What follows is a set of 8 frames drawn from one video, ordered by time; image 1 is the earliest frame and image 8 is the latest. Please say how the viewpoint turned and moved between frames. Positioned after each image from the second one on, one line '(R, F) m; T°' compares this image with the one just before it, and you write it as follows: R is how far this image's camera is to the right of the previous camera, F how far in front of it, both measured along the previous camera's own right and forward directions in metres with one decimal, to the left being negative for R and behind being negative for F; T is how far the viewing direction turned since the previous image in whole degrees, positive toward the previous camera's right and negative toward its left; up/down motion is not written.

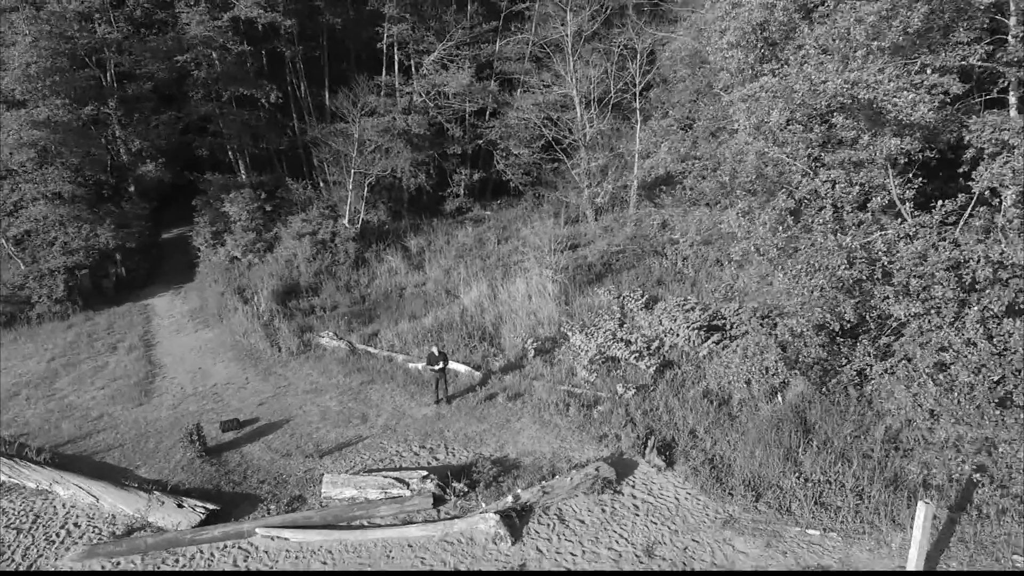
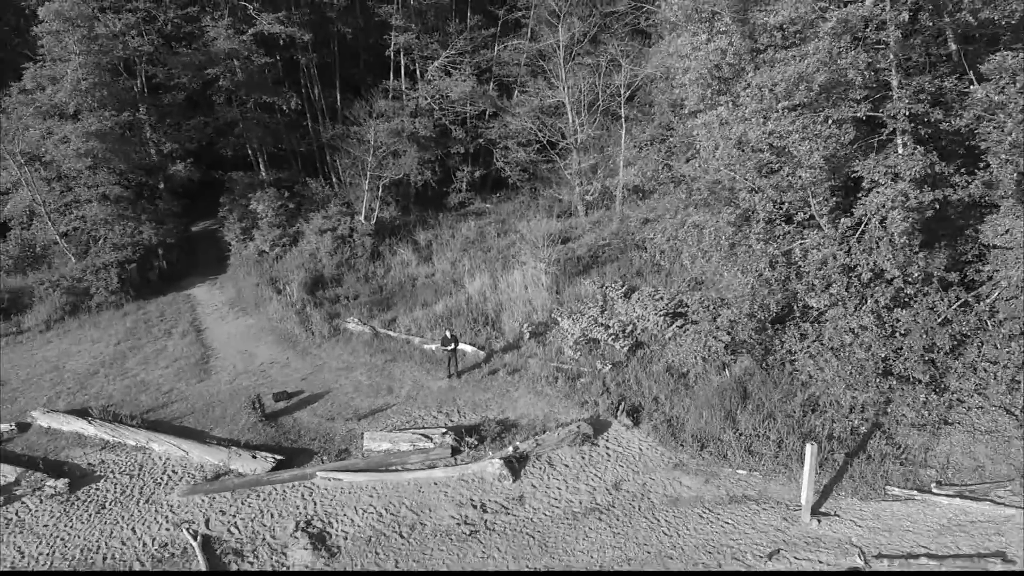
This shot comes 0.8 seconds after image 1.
(0.0, -1.7) m; 0°
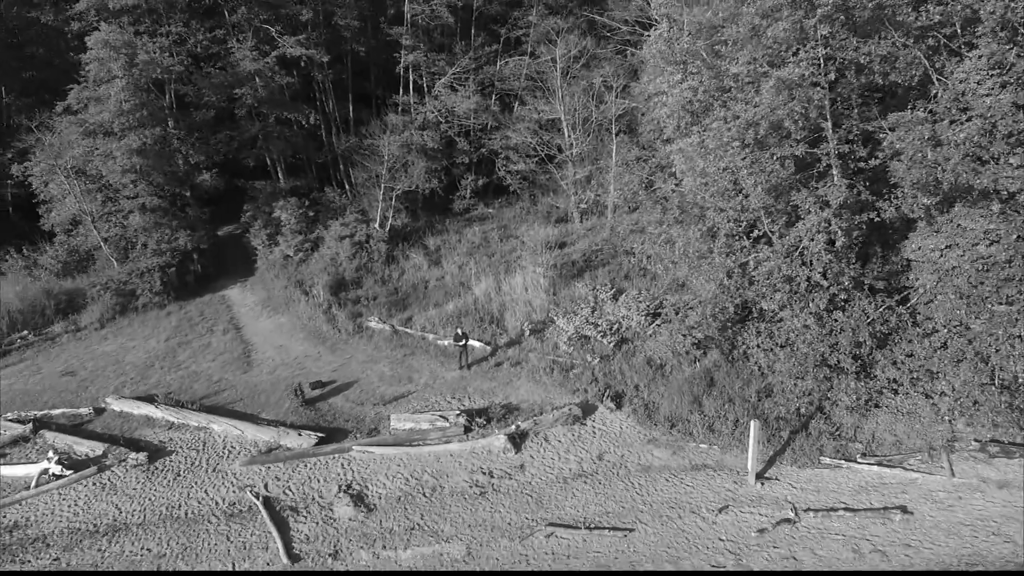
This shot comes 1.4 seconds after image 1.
(0.0, -1.6) m; 0°
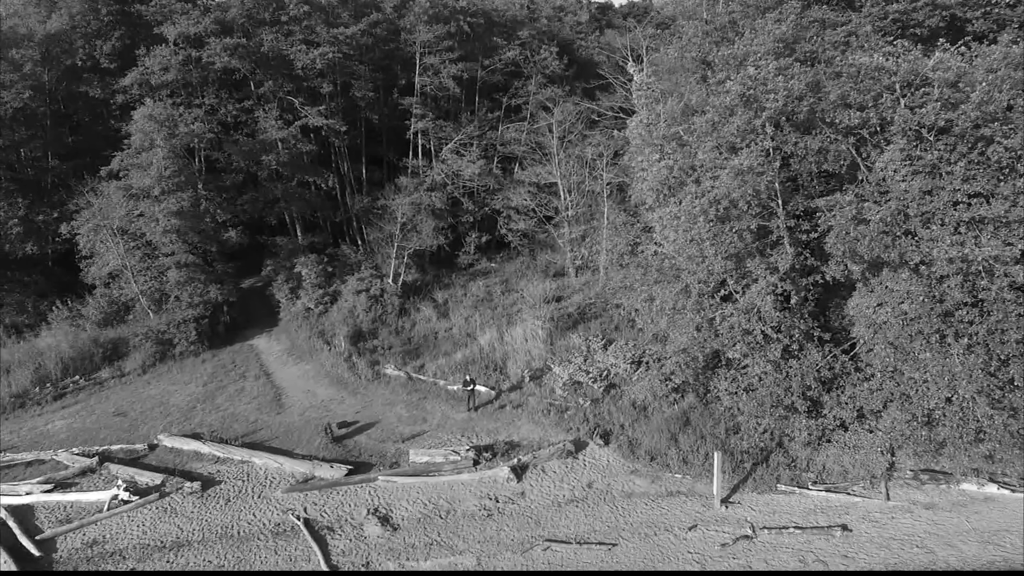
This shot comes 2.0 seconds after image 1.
(0.0, -1.6) m; 0°
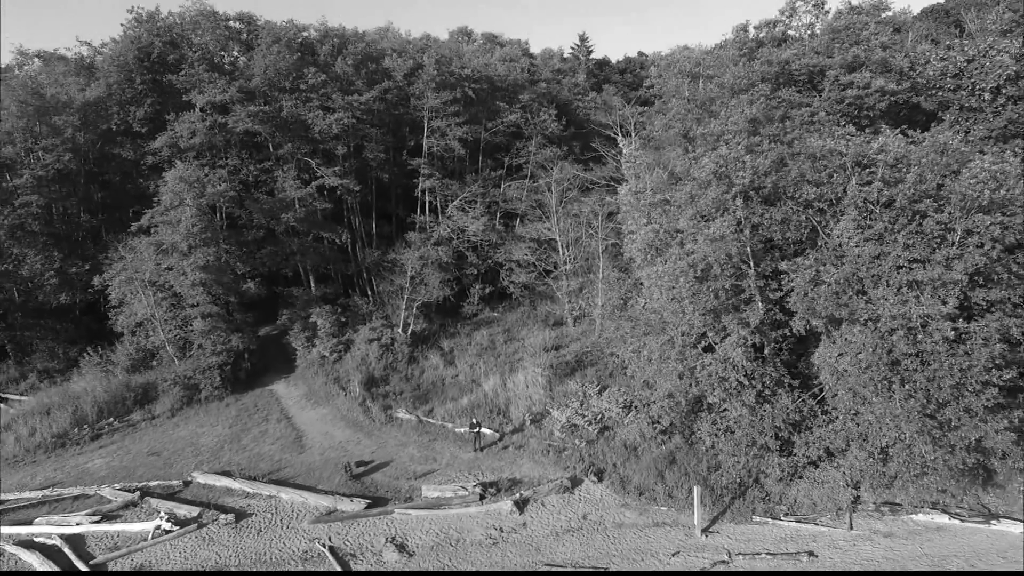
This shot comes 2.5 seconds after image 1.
(0.0, -1.3) m; 0°
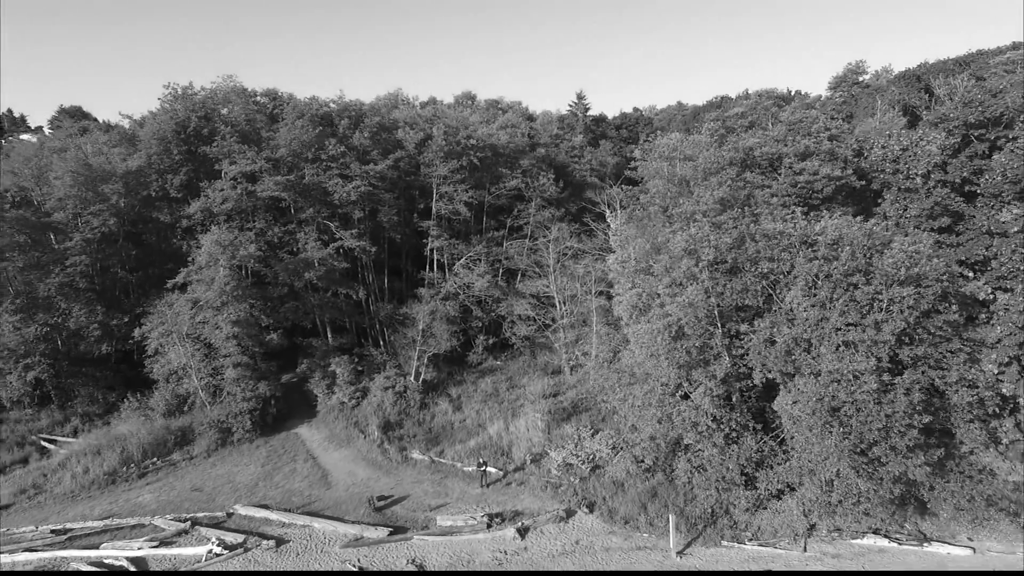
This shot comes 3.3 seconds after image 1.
(-0.1, -2.1) m; 0°
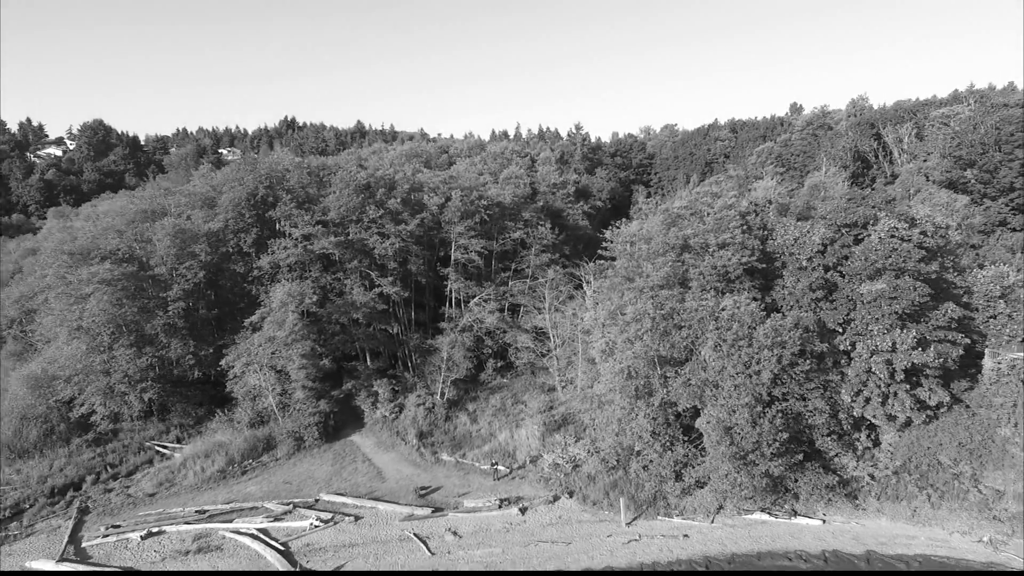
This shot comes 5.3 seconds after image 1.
(0.0, -6.3) m; 0°
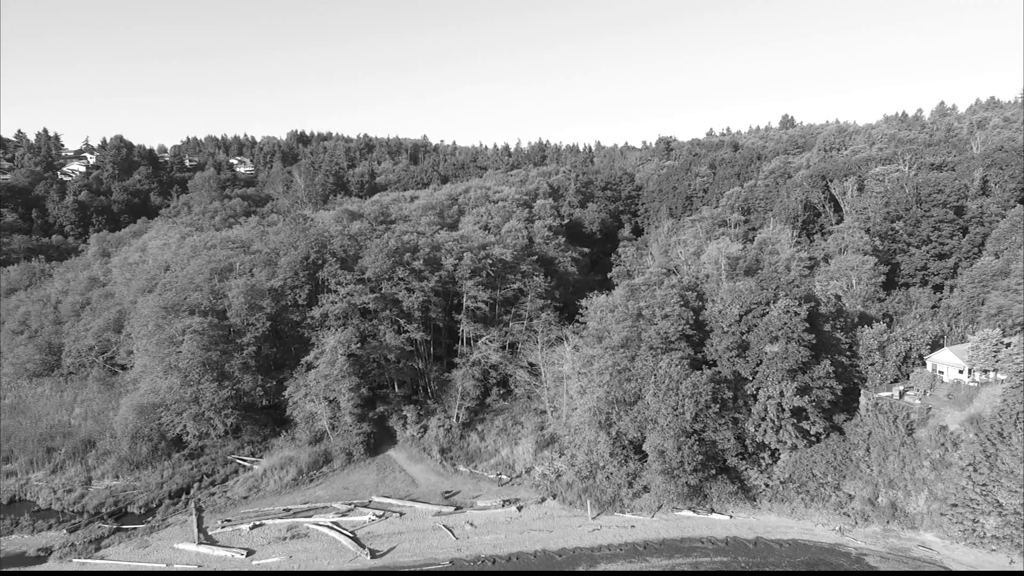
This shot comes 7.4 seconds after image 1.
(+0.1, -8.0) m; 0°
